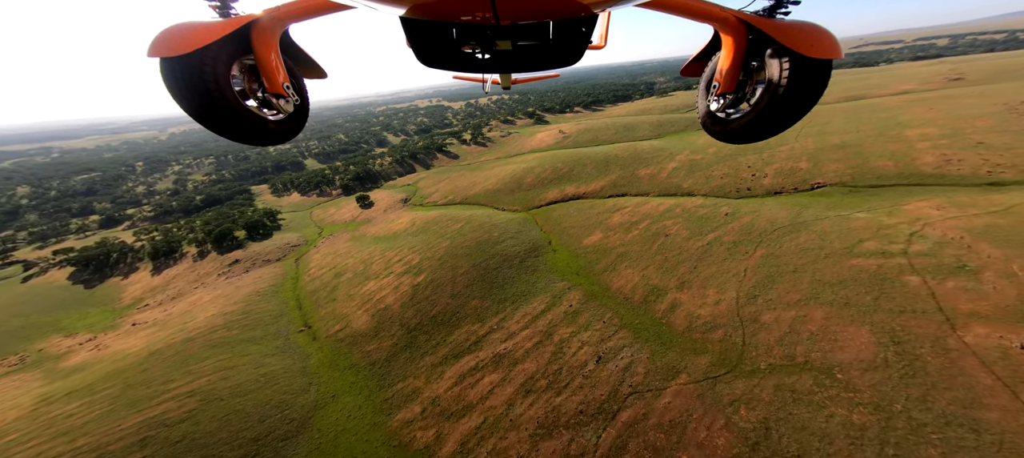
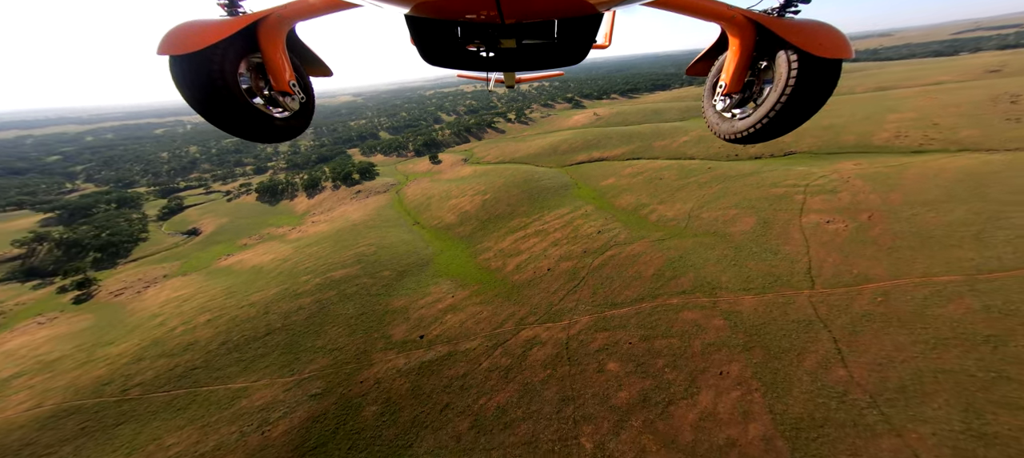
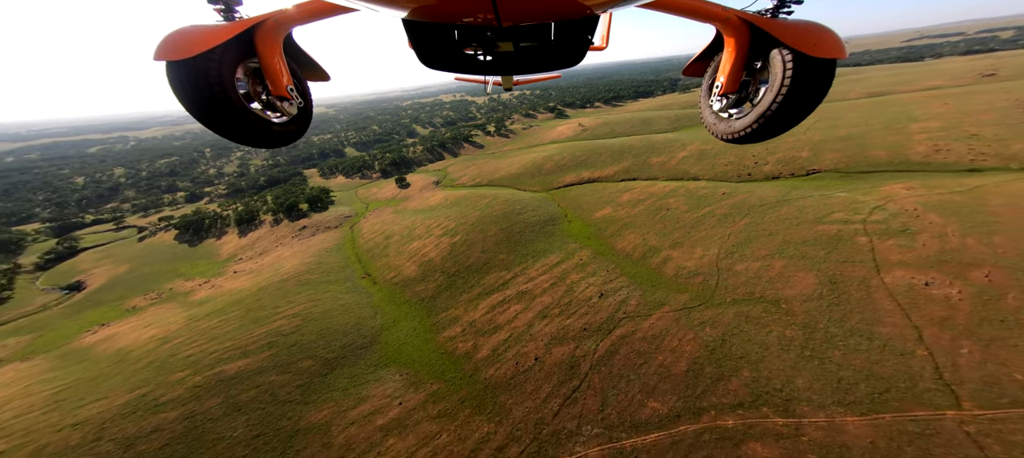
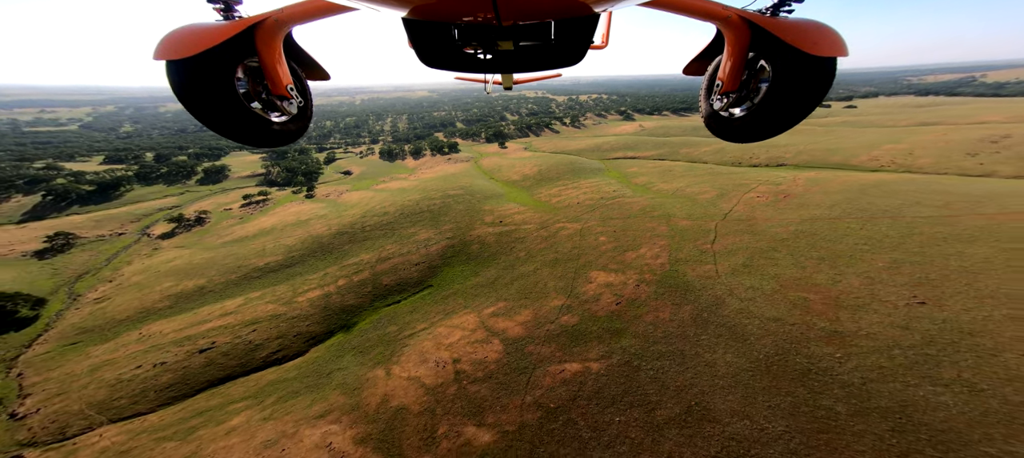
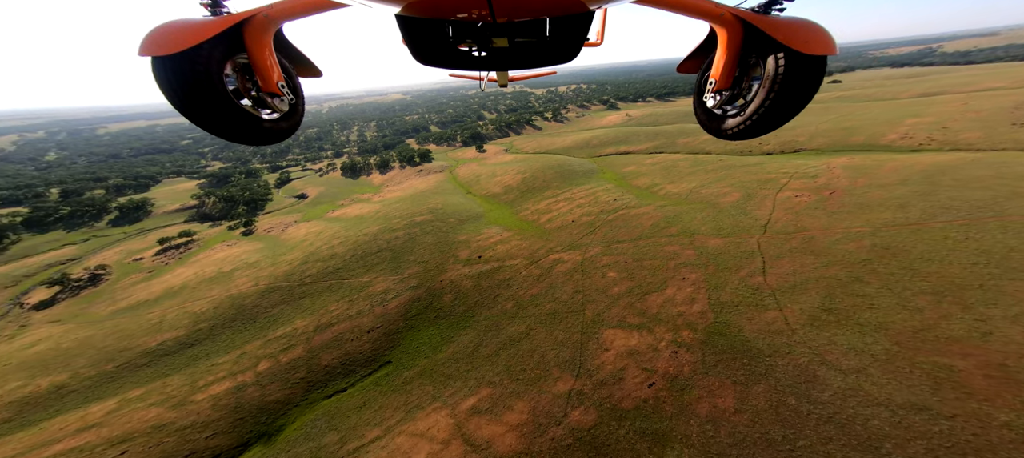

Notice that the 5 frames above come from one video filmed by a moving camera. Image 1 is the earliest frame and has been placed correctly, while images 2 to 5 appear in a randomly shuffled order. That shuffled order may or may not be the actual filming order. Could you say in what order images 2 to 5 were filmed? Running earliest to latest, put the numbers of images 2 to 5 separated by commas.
3, 2, 5, 4
